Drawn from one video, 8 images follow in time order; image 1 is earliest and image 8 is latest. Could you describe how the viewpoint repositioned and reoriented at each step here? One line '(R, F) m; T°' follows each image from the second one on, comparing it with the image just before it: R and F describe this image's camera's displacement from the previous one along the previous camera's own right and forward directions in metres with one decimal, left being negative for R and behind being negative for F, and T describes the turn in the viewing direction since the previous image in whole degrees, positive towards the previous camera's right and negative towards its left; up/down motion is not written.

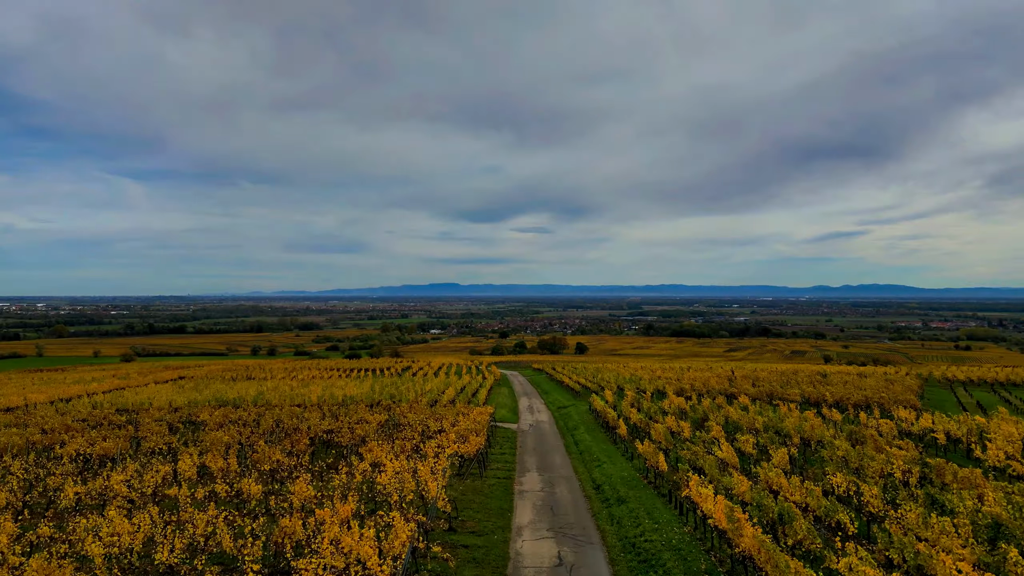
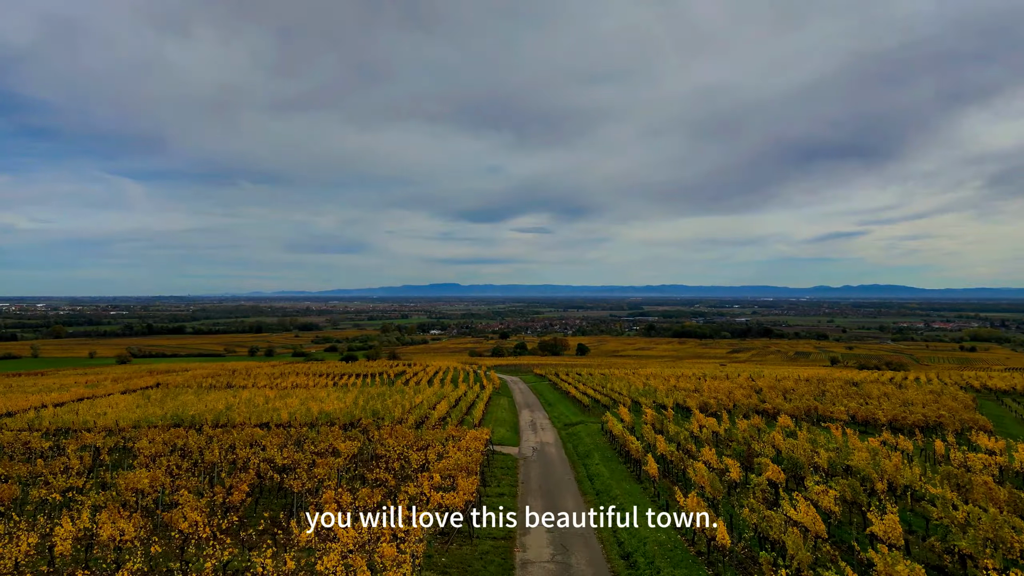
(0.0, +4.1) m; 0°
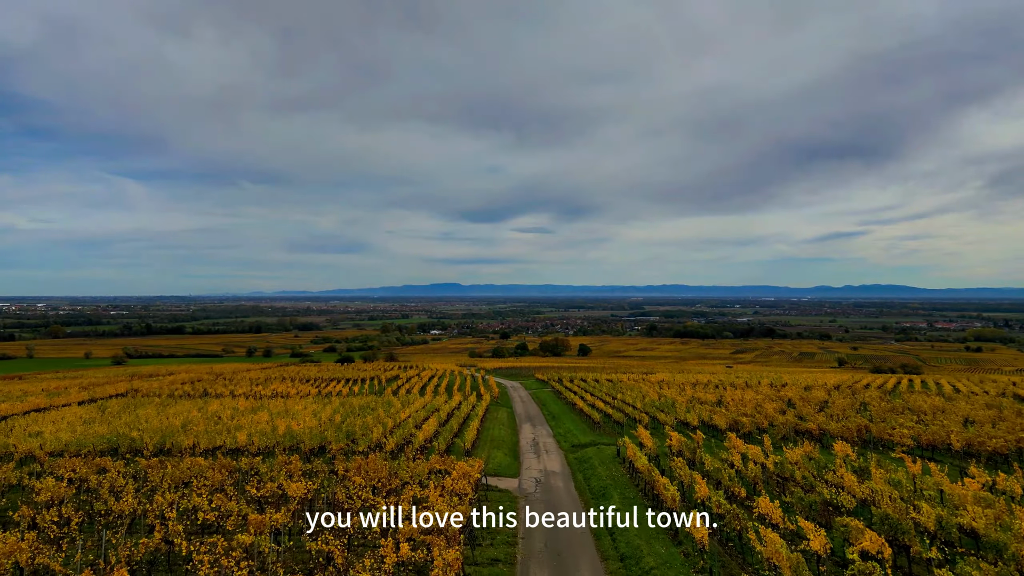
(+0.1, +4.1) m; 0°
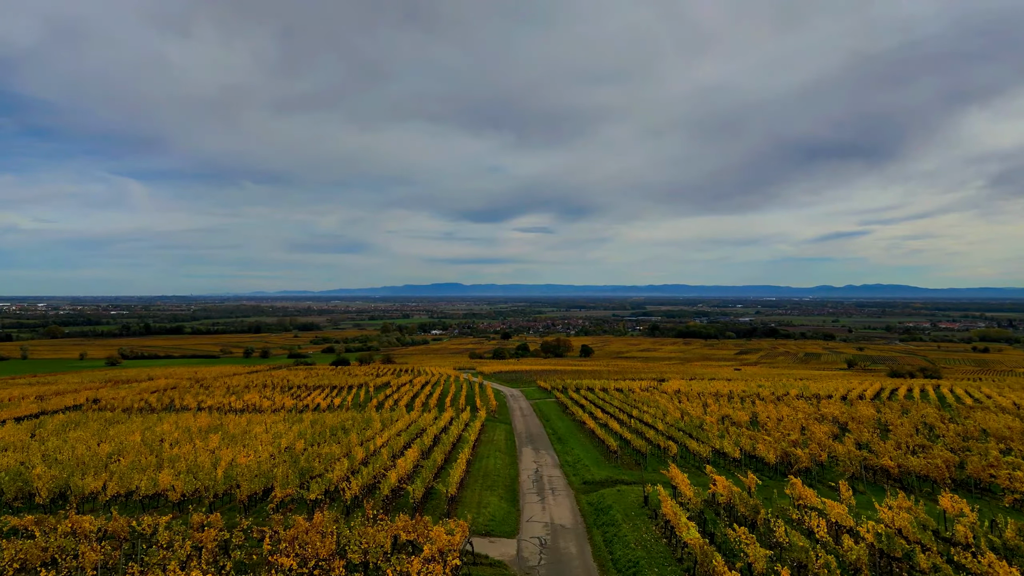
(+0.2, +4.9) m; 0°
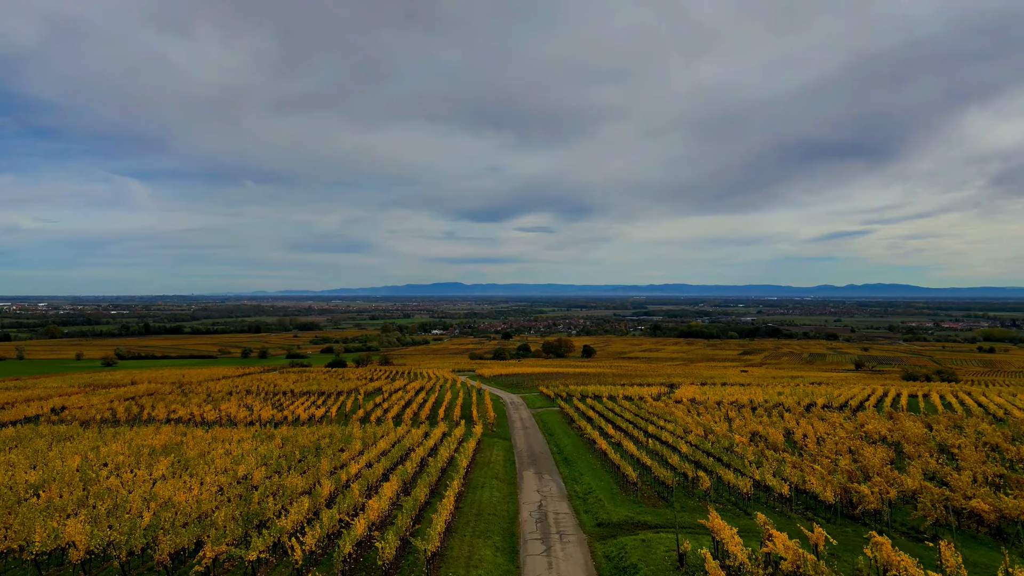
(+0.1, +3.7) m; 0°
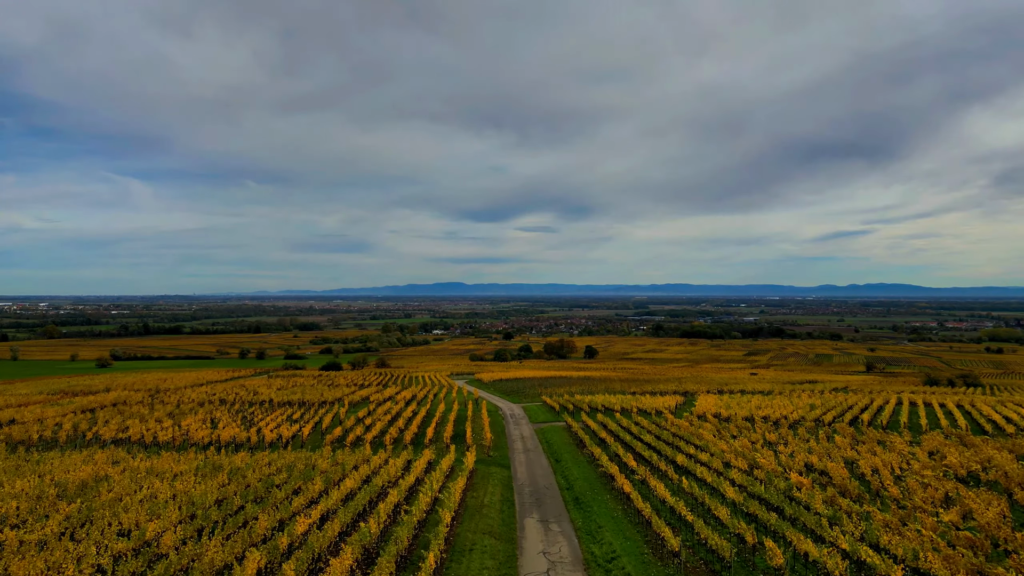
(+0.1, +5.0) m; 0°
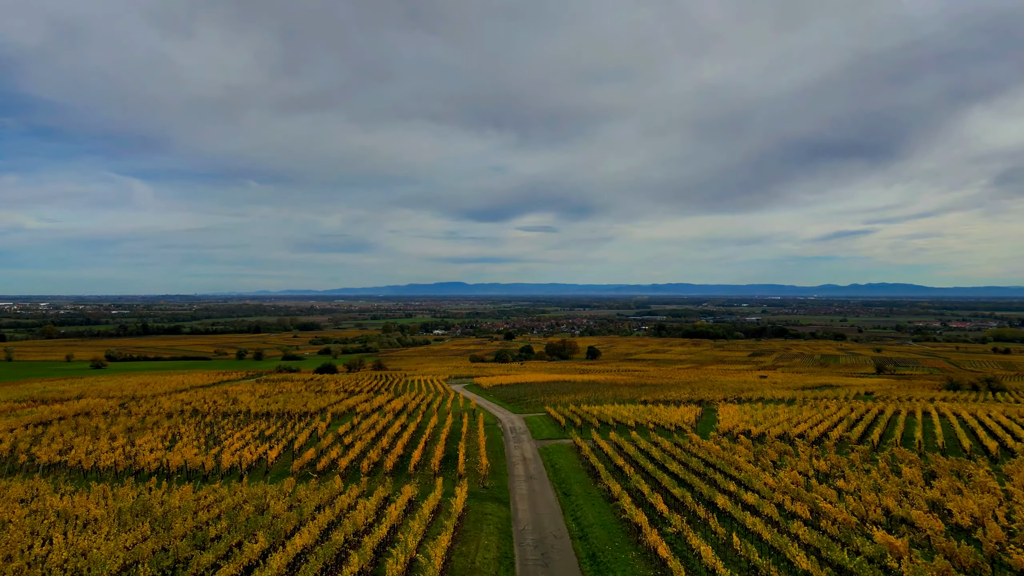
(+0.1, +4.6) m; 0°
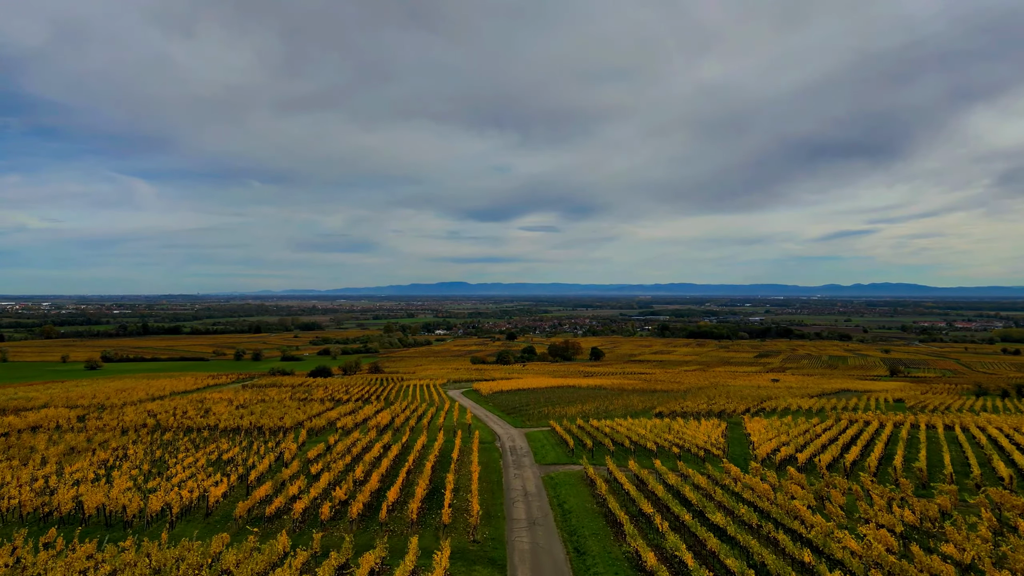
(+0.2, +5.2) m; 0°
